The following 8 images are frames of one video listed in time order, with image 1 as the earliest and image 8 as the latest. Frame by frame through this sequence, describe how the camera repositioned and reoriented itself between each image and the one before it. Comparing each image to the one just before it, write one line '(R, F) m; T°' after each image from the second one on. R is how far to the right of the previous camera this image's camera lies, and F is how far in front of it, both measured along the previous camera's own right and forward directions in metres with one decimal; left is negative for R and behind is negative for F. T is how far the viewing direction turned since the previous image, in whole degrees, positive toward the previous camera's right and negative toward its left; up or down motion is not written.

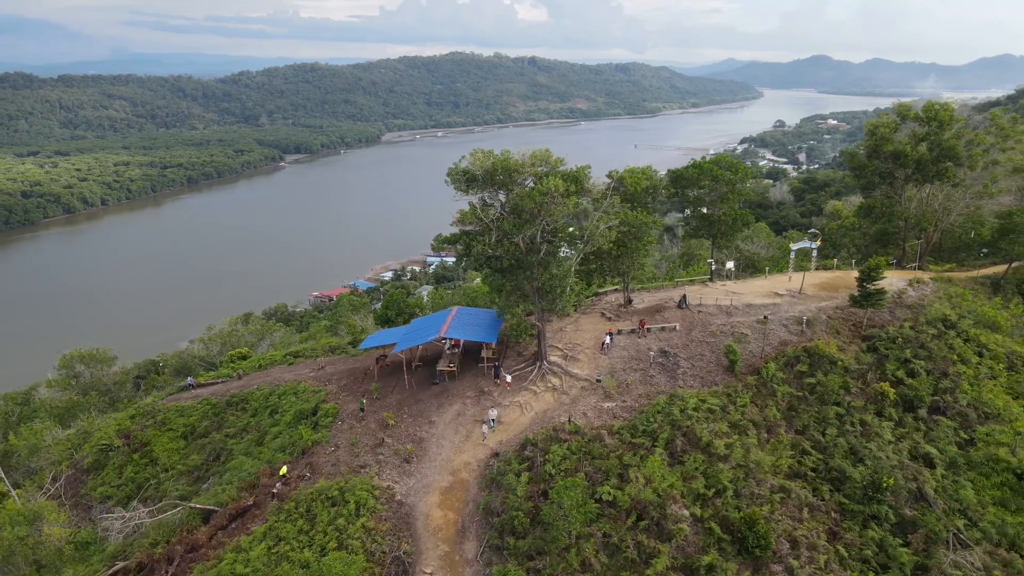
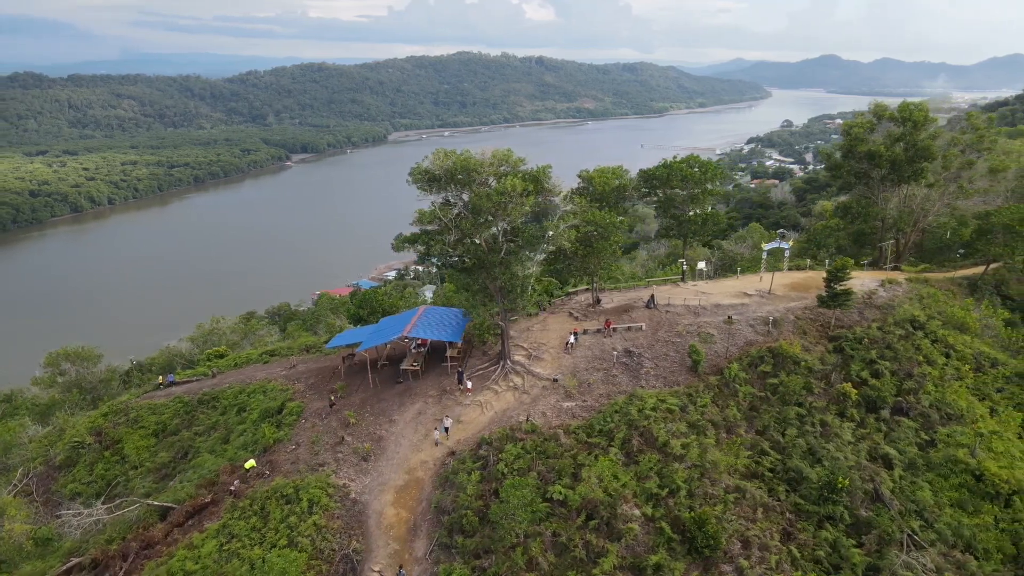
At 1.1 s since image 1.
(+1.1, 0.0) m; 0°
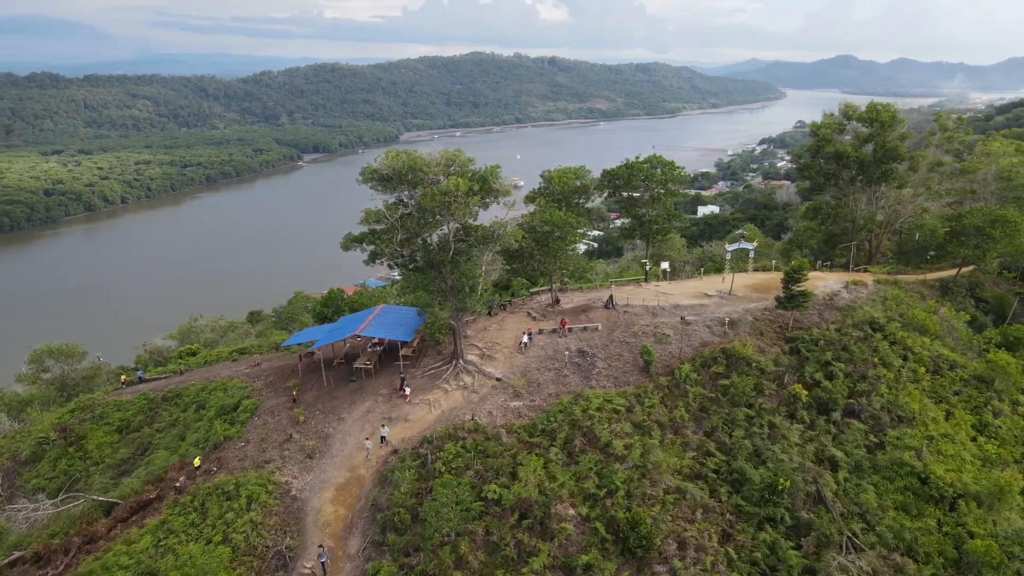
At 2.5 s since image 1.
(+1.6, 0.0) m; -1°
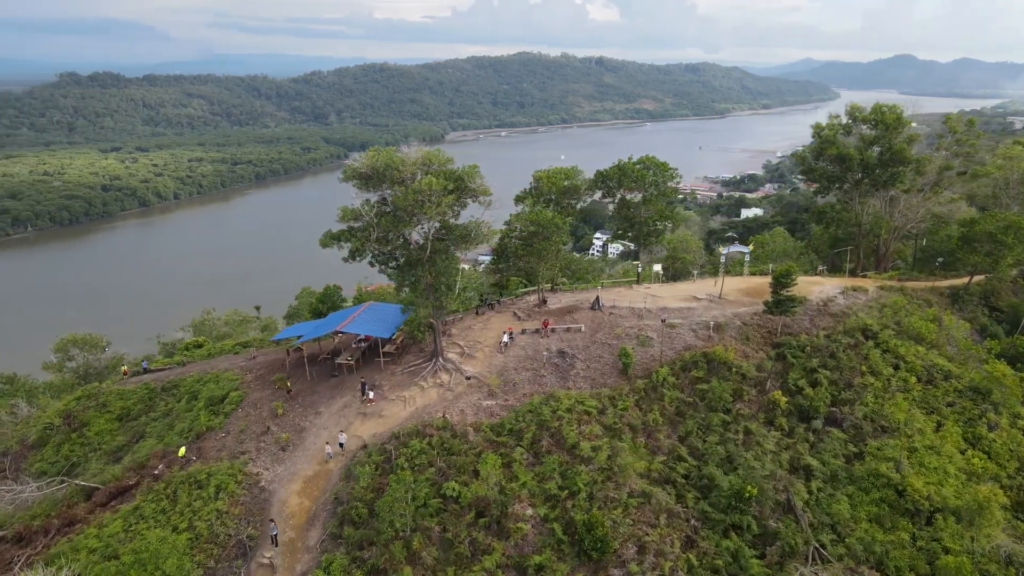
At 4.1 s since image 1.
(+1.7, 0.0) m; -3°
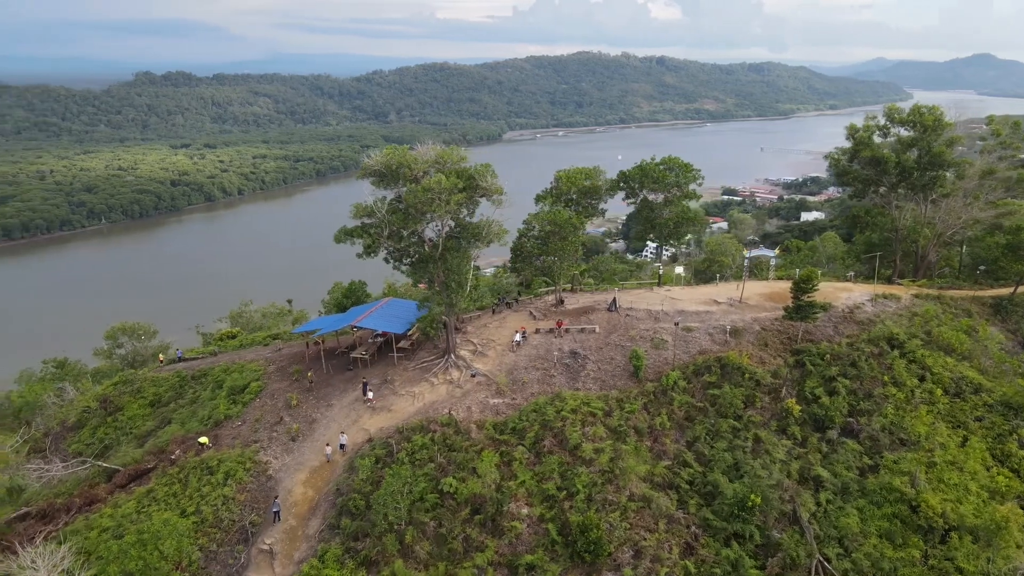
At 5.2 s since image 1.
(+1.1, 0.0) m; -4°
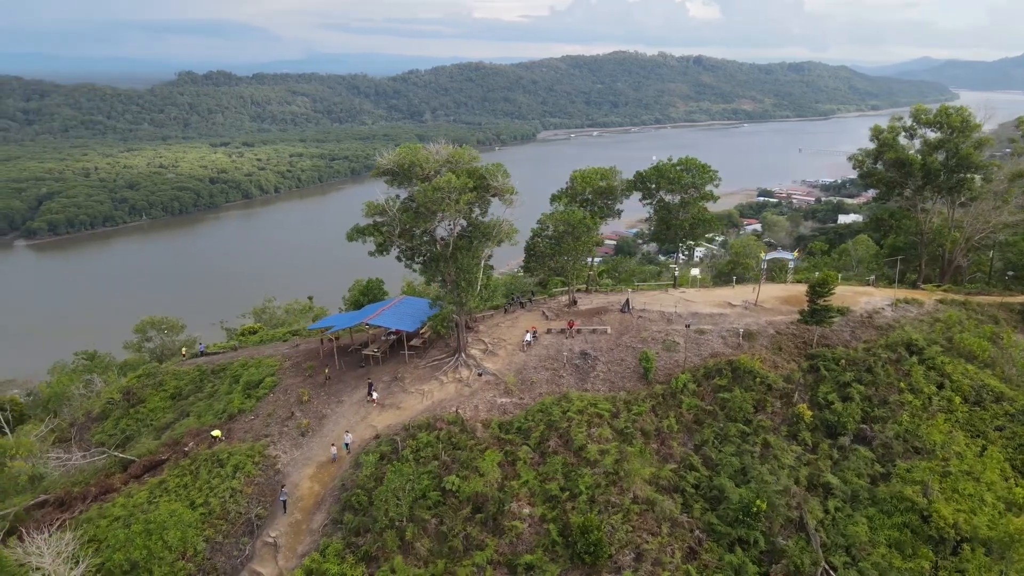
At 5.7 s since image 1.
(+0.6, 0.0) m; -3°
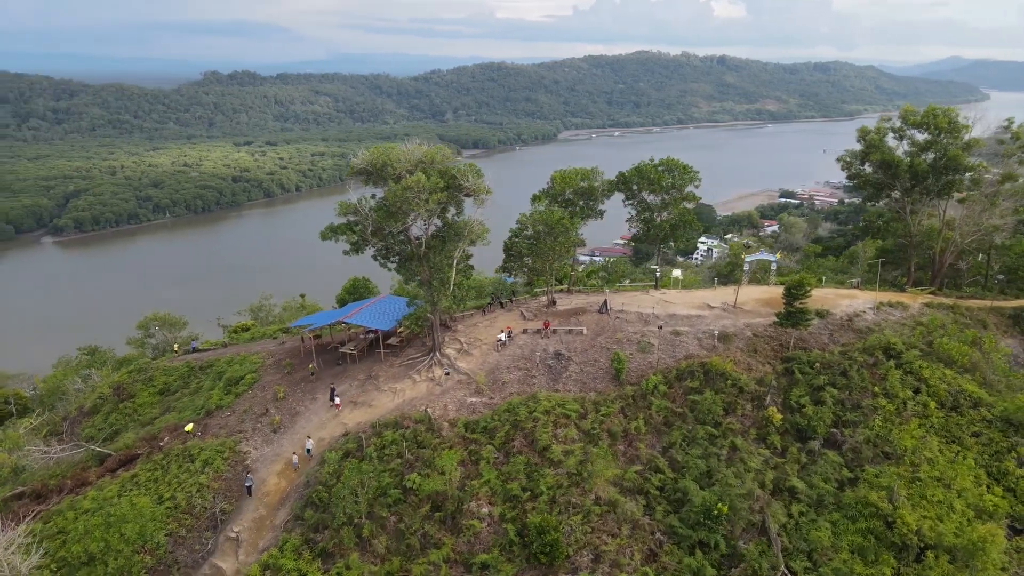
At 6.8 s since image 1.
(+1.2, 0.0) m; -2°
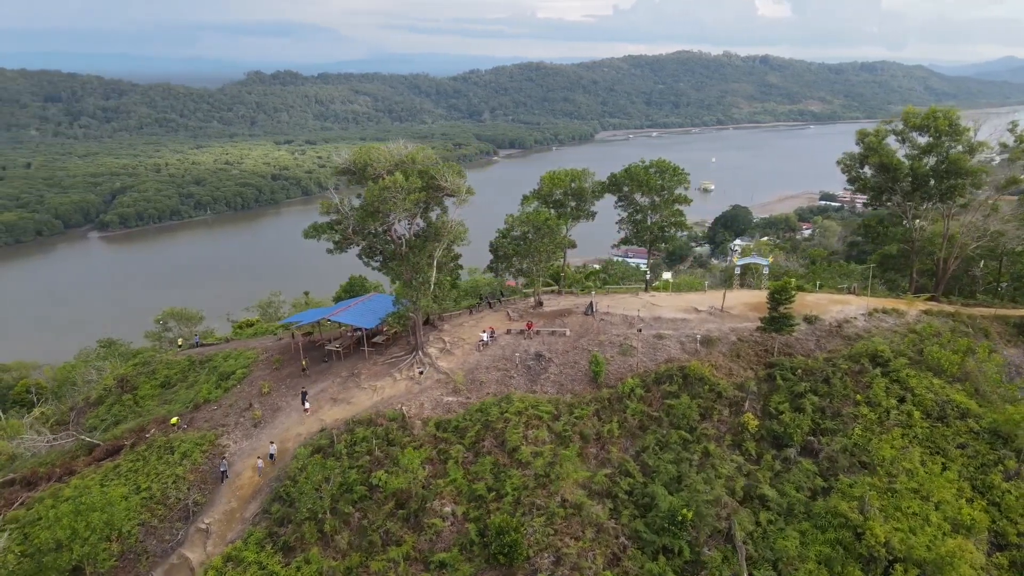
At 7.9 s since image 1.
(+1.5, 0.0) m; -3°
